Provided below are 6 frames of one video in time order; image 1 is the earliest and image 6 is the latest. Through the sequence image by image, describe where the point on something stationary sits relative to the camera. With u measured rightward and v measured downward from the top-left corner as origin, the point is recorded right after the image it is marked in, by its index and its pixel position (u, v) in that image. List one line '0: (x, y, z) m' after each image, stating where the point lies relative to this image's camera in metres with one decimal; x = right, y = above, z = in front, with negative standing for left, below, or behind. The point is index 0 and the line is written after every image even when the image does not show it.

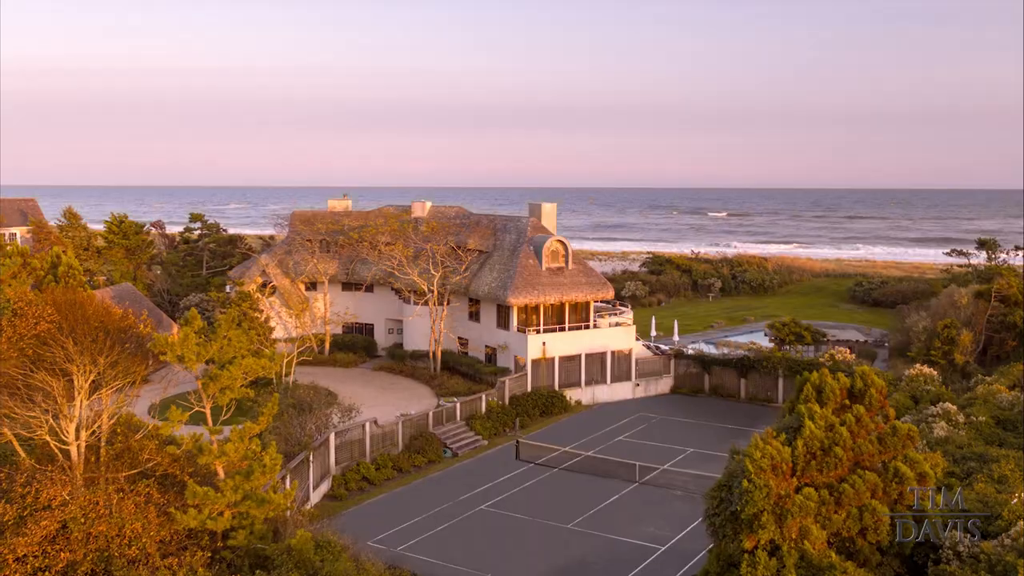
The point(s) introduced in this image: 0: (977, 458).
0: (+10.6, -3.9, +17.7) m
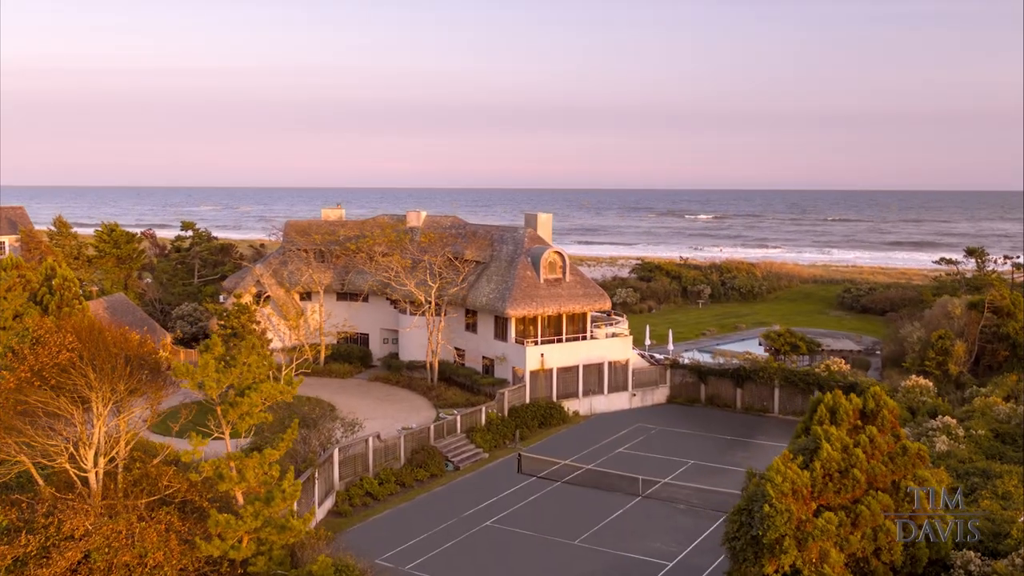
0: (+10.8, -4.3, +18.0) m
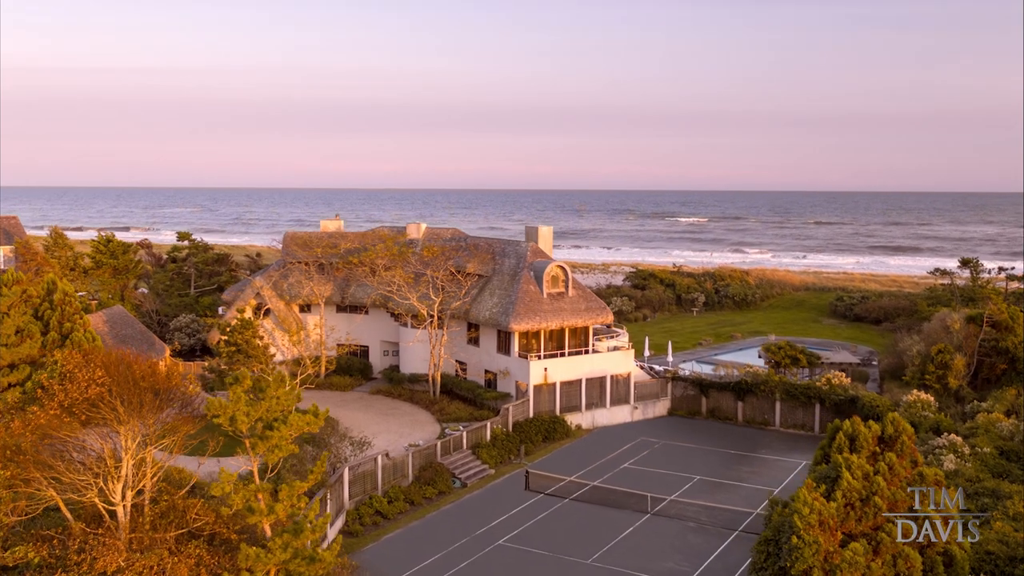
0: (+11.2, -4.8, +18.2) m
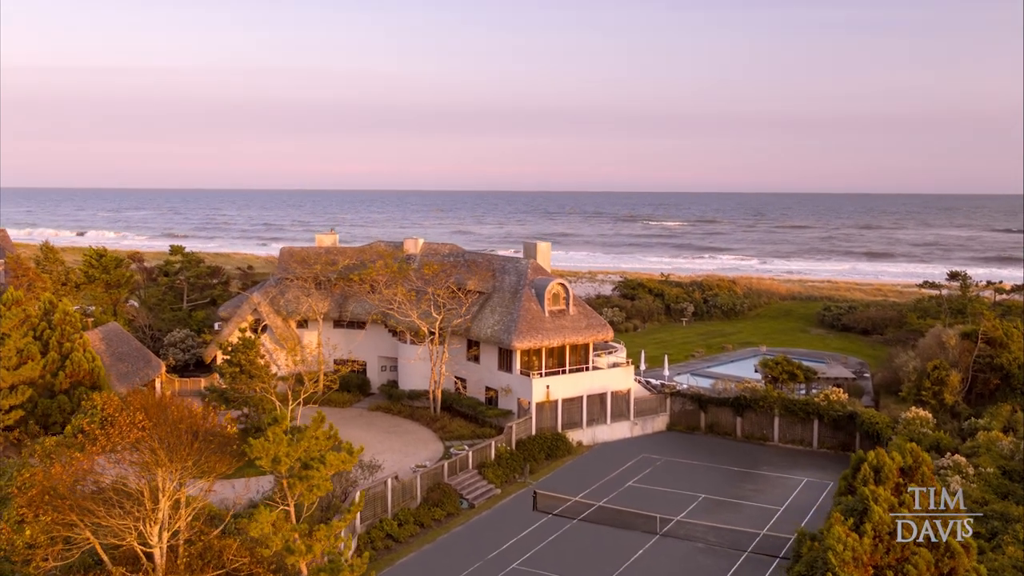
0: (+11.6, -5.4, +18.5) m
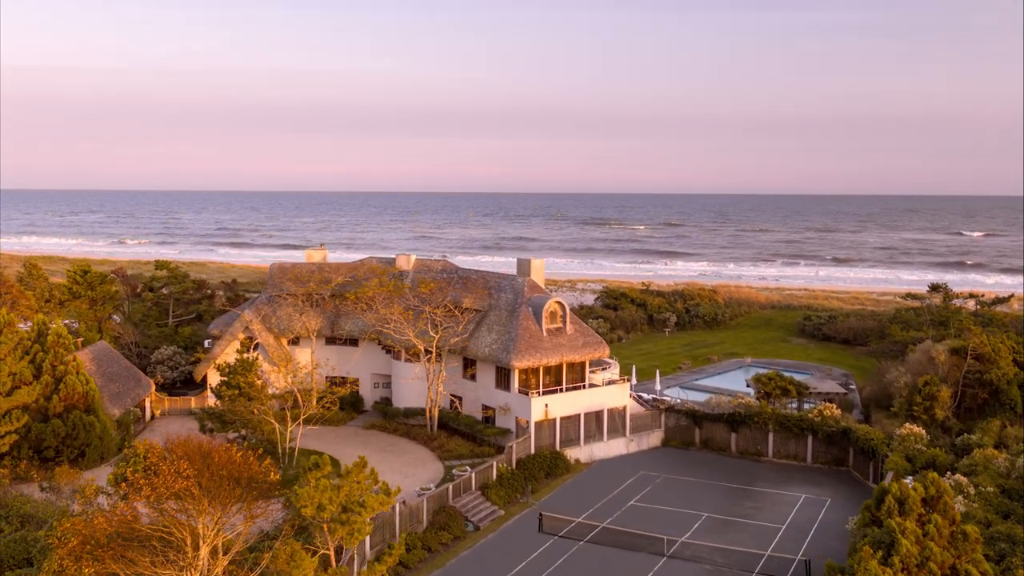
0: (+11.9, -6.0, +18.9) m
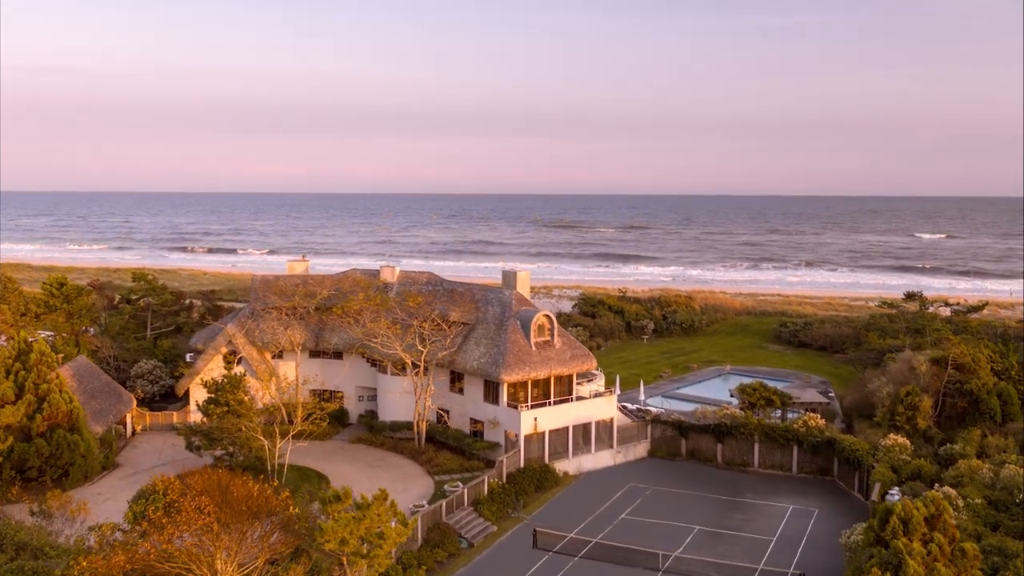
0: (+12.0, -6.5, +19.3) m
